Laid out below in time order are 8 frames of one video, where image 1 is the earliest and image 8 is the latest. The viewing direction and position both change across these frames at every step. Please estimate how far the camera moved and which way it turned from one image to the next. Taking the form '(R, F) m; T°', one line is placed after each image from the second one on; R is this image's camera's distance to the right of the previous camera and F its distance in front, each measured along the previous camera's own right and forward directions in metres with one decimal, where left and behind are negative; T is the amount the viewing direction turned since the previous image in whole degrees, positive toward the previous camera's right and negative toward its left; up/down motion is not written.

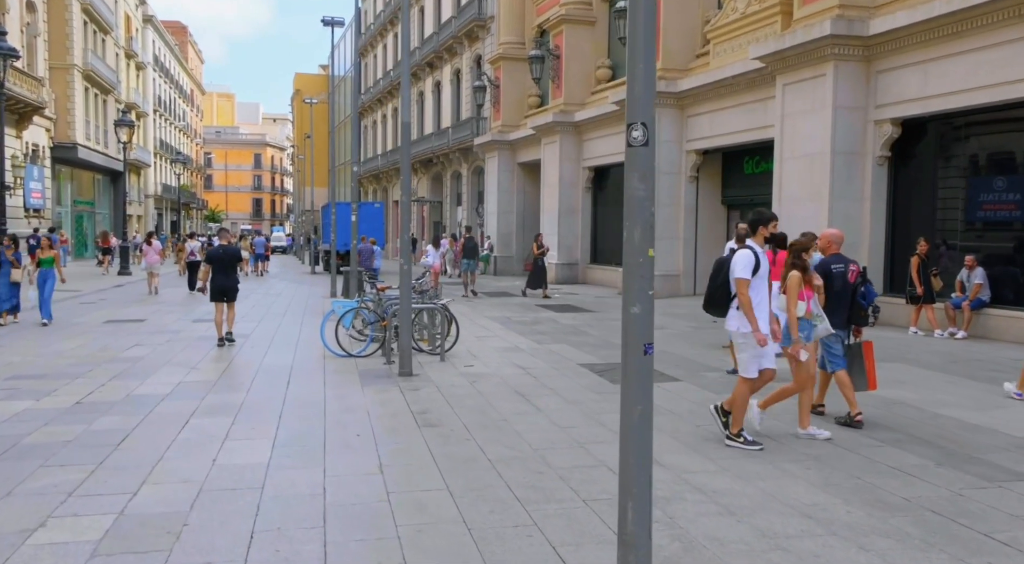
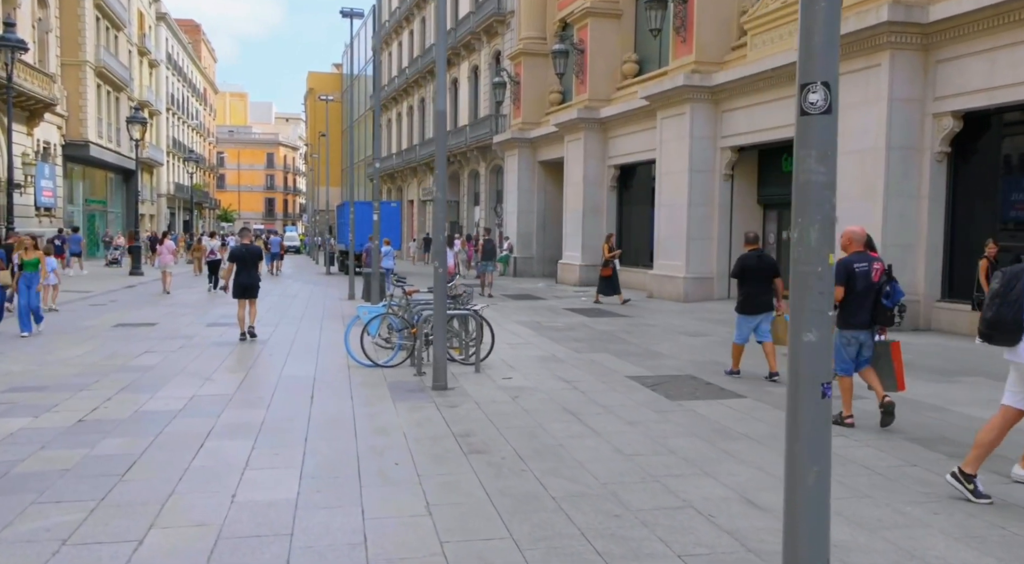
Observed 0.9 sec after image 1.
(-0.4, +0.9) m; -1°
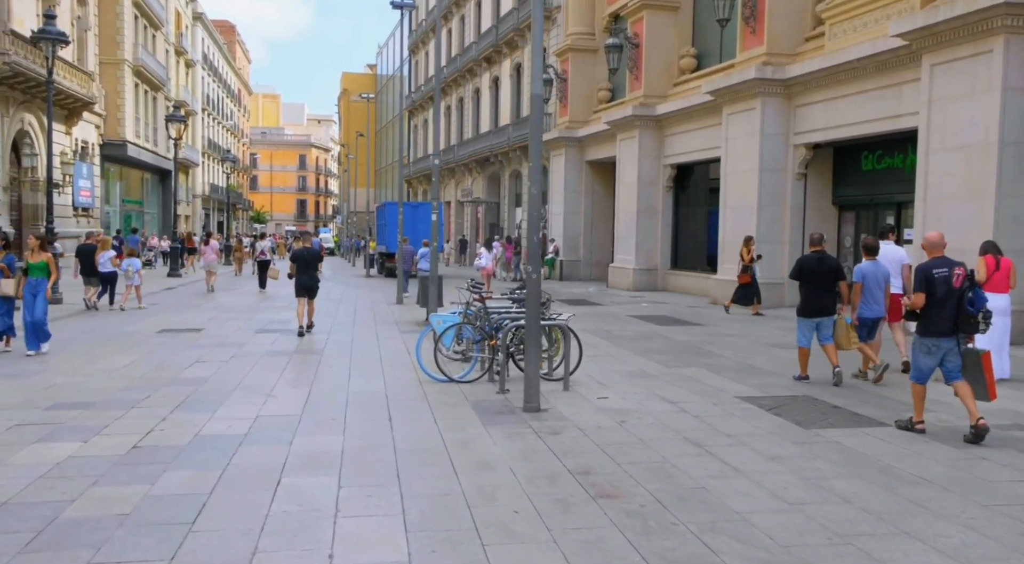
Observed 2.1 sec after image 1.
(-0.7, +1.0) m; -2°
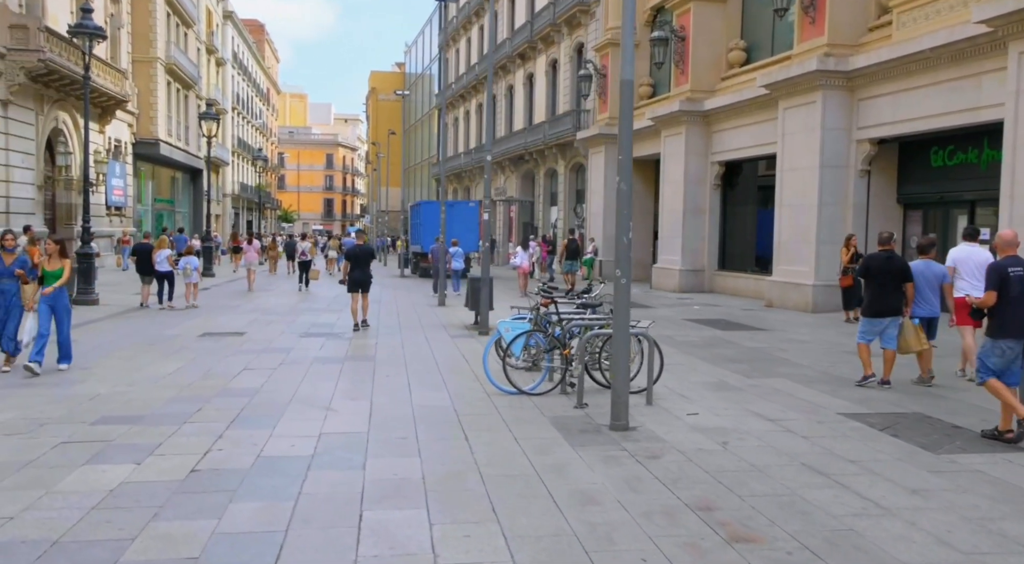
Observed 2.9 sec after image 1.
(-0.5, +0.7) m; -2°
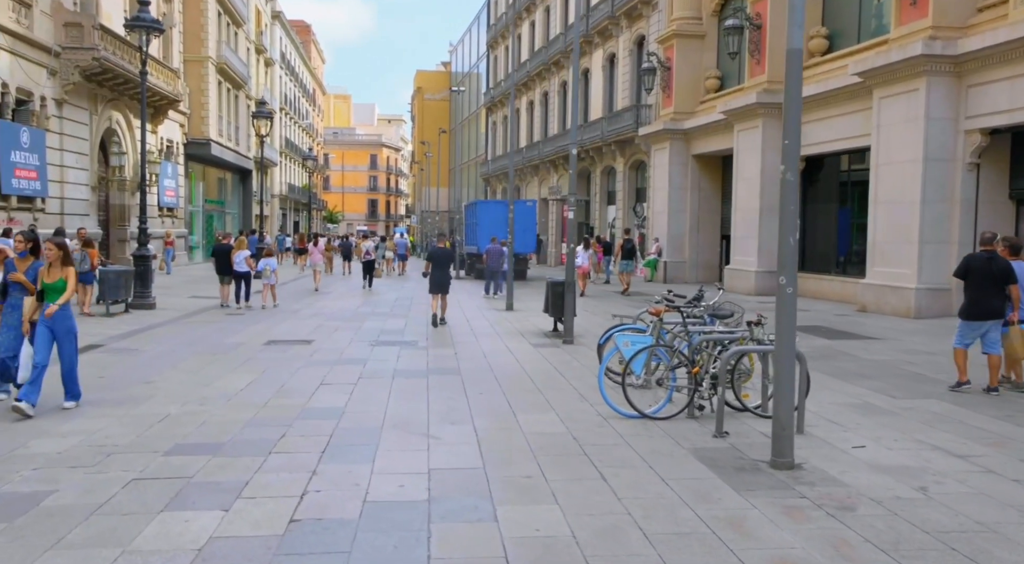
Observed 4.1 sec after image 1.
(-0.7, +1.1) m; -3°
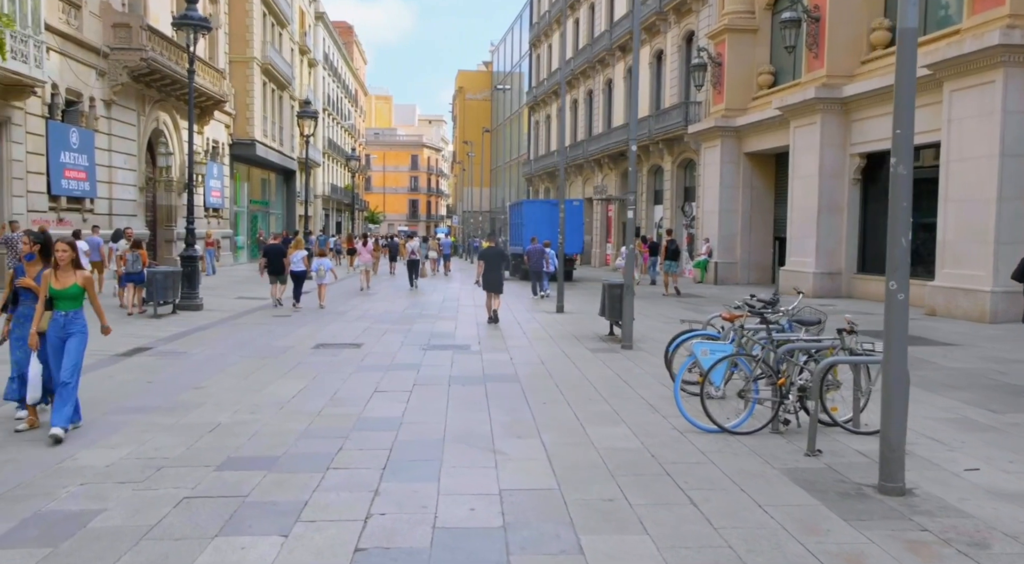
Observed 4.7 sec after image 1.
(-0.3, +0.5) m; -3°
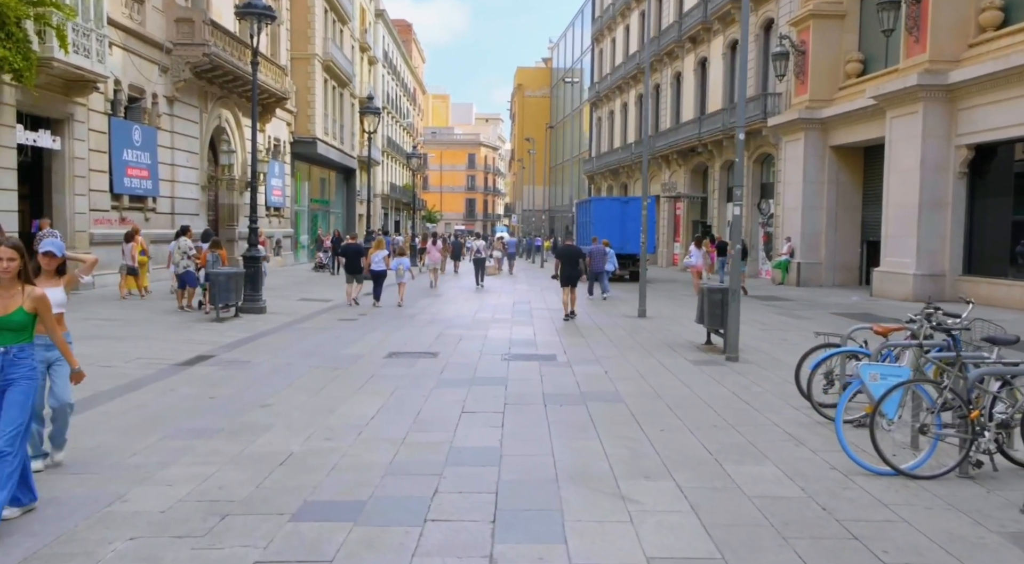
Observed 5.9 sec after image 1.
(-0.5, +1.1) m; -4°
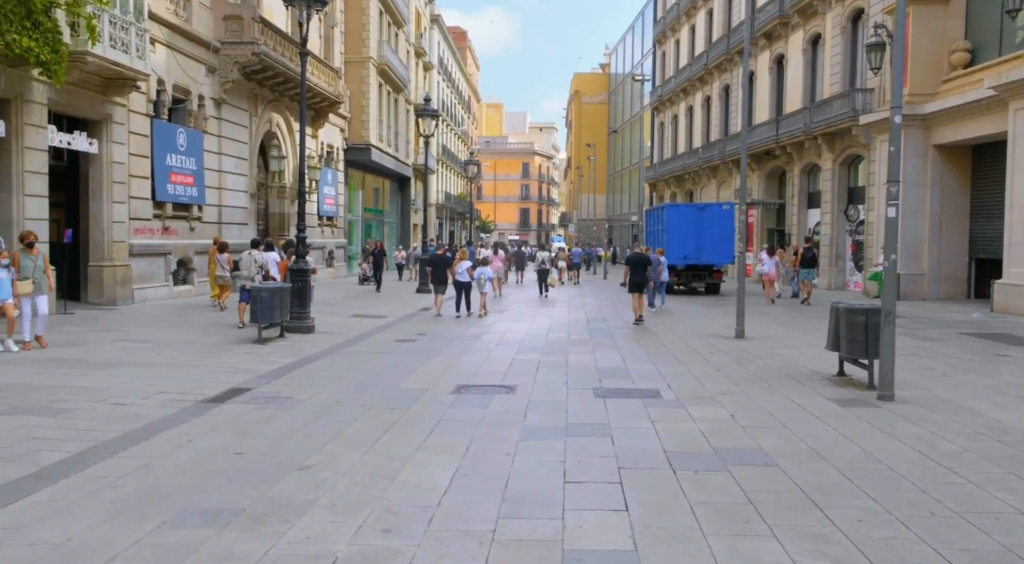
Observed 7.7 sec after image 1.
(-0.5, +2.0) m; -4°
